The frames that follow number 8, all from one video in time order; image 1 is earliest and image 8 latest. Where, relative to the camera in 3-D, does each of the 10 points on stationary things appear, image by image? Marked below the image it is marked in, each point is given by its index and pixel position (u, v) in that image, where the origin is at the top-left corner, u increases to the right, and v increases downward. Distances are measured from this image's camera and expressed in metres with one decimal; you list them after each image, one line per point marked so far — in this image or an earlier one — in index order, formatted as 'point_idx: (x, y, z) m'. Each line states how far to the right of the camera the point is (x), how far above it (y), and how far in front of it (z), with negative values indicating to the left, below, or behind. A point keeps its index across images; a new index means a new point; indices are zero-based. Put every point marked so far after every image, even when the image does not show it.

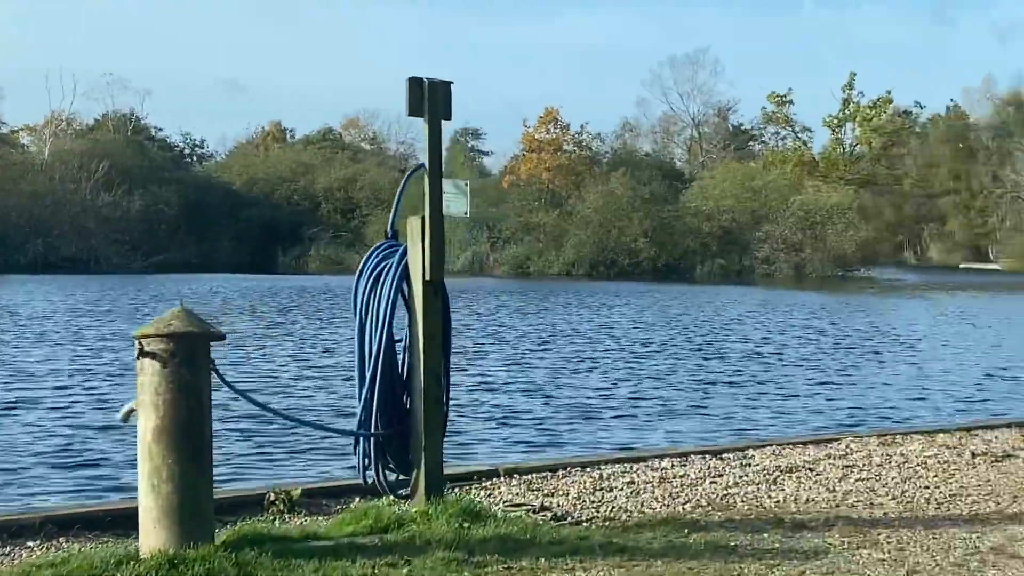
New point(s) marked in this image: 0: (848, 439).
0: (+2.4, -1.1, +10.1) m
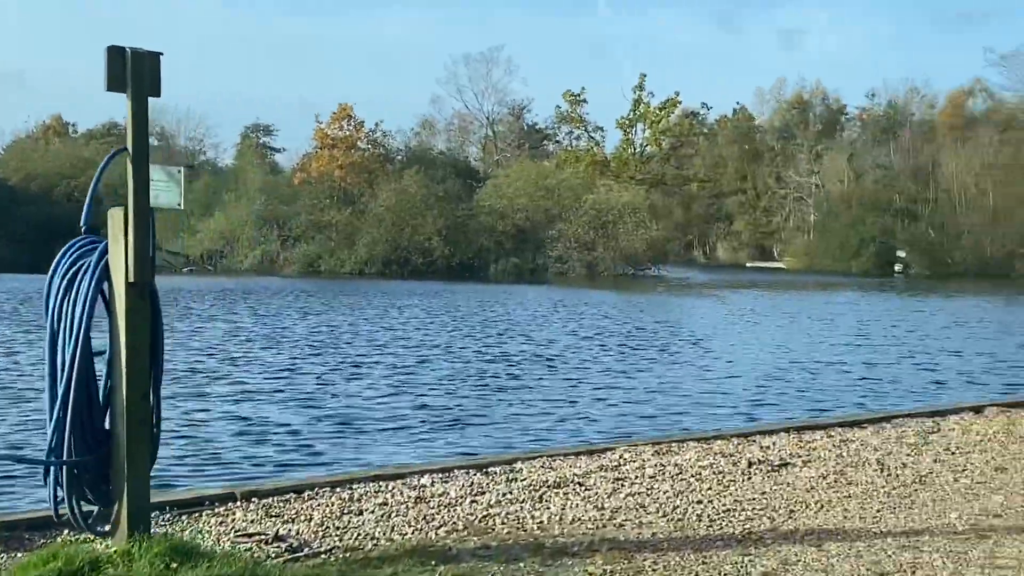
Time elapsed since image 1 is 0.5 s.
0: (+0.7, -1.1, +9.6) m
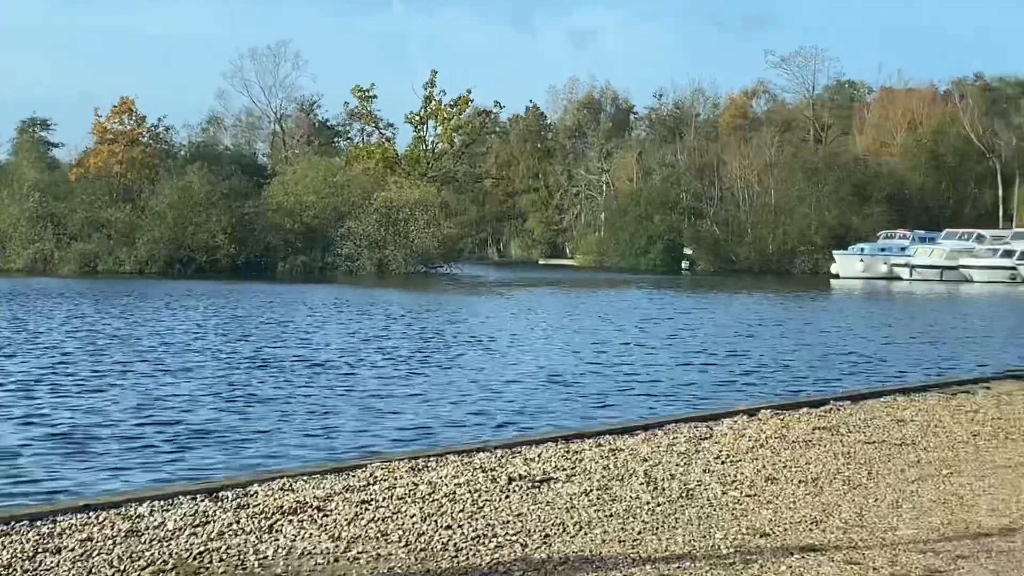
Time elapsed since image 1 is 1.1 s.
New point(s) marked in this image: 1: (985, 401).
0: (-0.8, -1.1, +8.8) m
1: (+4.4, -1.1, +13.3) m
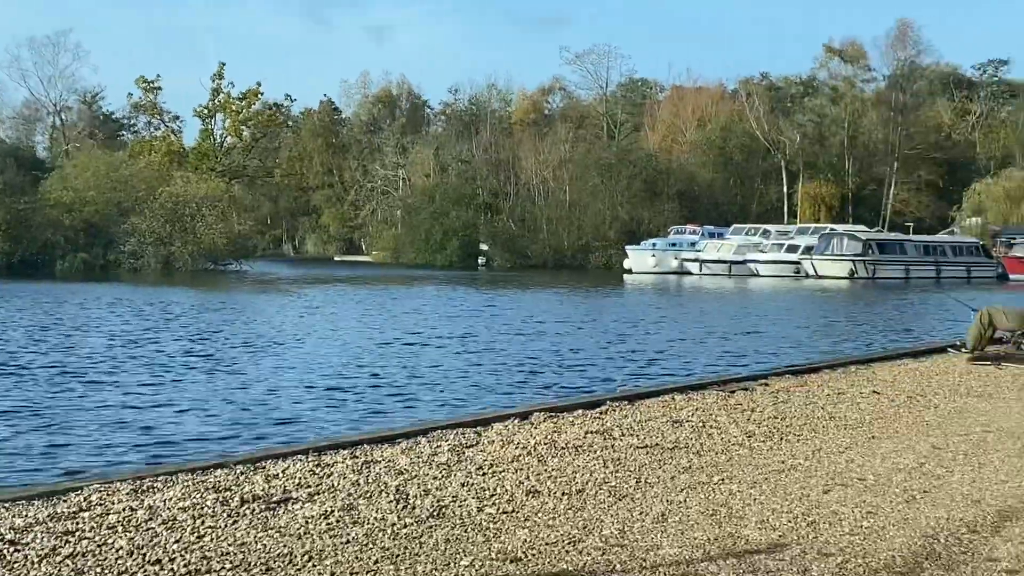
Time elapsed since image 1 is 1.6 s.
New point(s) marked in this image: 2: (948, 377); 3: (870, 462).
0: (-2.3, -1.1, +7.8) m
1: (+2.3, -1.0, +13.0) m
2: (+4.7, -0.9, +15.3) m
3: (+2.3, -1.1, +9.2) m
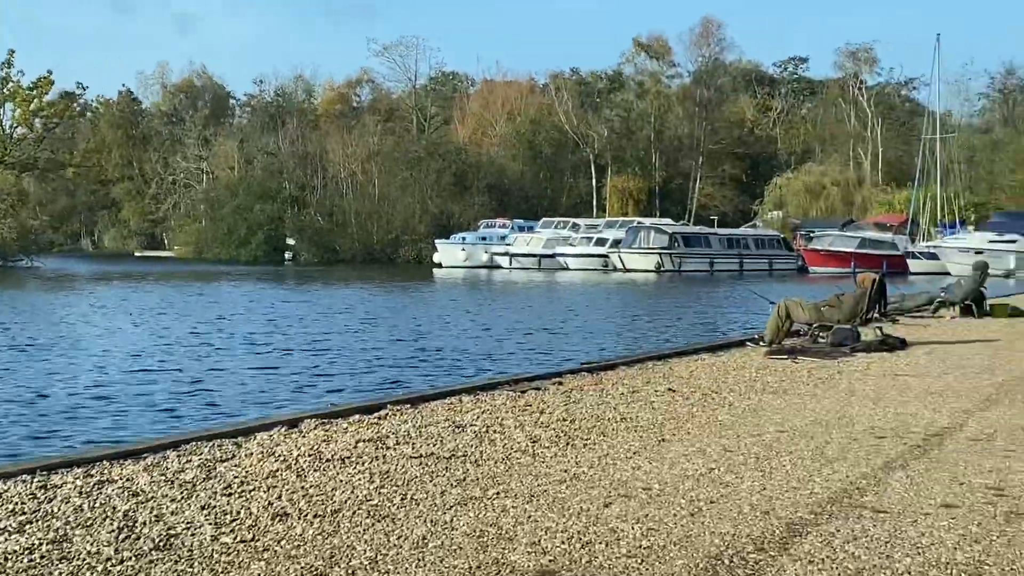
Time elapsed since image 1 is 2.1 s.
0: (-3.5, -1.1, +6.6) m
1: (+0.4, -1.0, +12.4) m
2: (+2.4, -0.9, +14.9) m
3: (+0.9, -1.1, +8.6) m
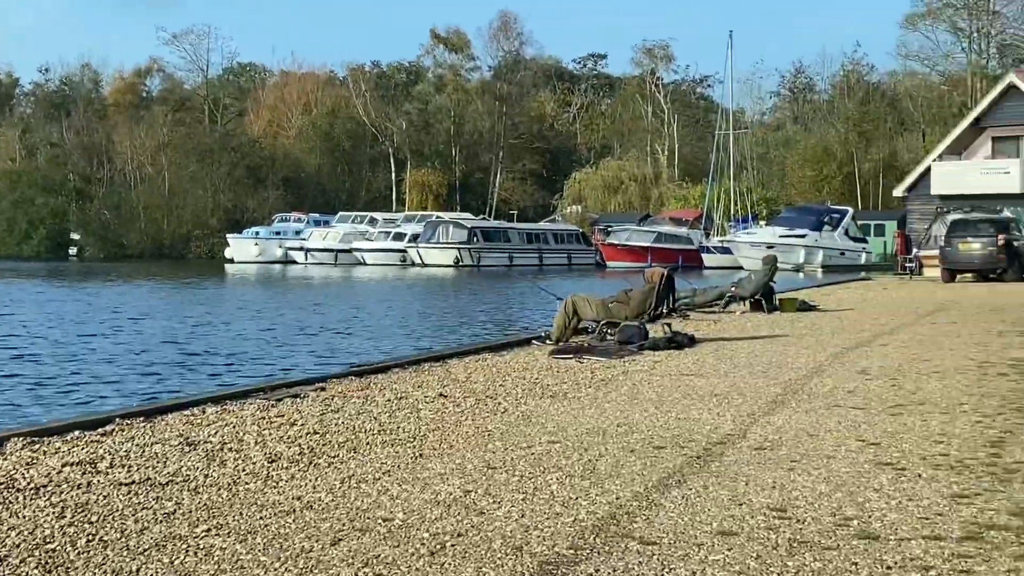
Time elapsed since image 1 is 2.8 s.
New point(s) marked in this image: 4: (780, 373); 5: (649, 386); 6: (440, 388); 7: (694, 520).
0: (-4.6, -1.1, +4.9) m
1: (-1.6, -0.9, +11.2) m
2: (+0.1, -0.8, +14.0) m
3: (-0.6, -1.1, +7.5) m
4: (+2.6, -0.8, +13.9) m
5: (+1.3, -0.9, +12.9) m
6: (-0.6, -0.9, +12.7) m
7: (+0.8, -1.1, +6.6) m
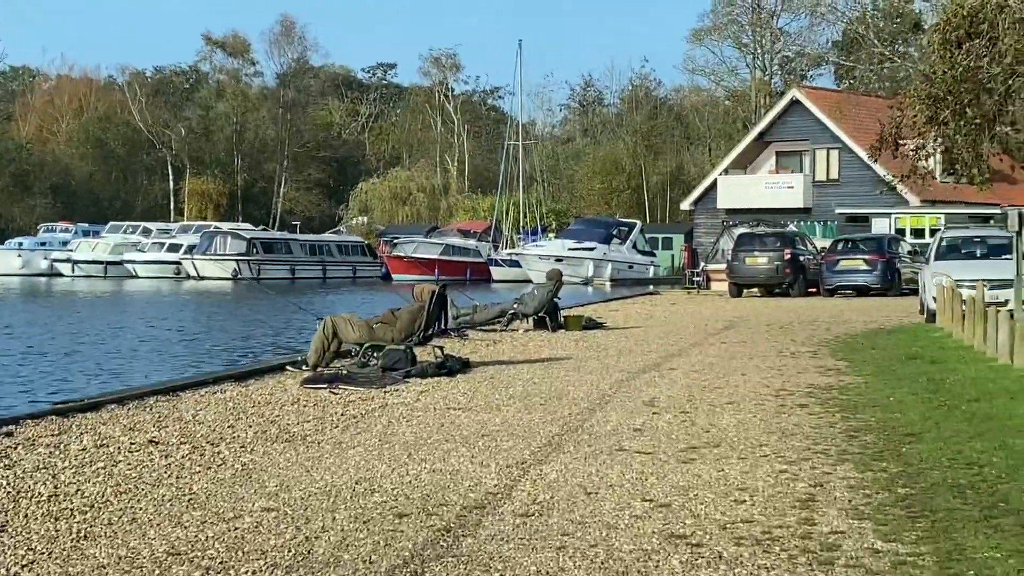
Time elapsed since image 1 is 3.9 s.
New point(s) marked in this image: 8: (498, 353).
0: (-5.5, -1.2, +2.3) m
1: (-3.3, -1.1, +9.0) m
2: (-2.1, -1.0, +12.0) m
3: (-1.8, -1.2, +5.5) m
4: (+0.4, -1.0, +12.2) m
5: (-0.8, -1.1, +11.1) m
6: (-2.6, -1.1, +10.6) m
7: (-0.3, -1.2, +4.8) m
8: (-0.2, -0.8, +18.6) m
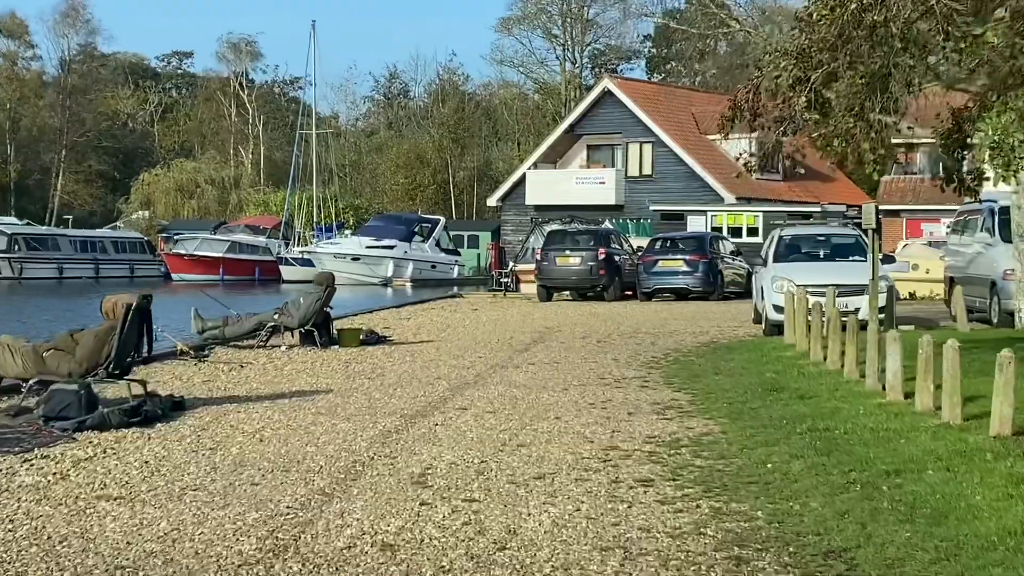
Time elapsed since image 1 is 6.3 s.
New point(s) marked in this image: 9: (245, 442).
0: (-5.8, -1.3, -2.6) m
1: (-4.6, -1.2, +4.2) m
2: (-3.7, -1.1, +7.4) m
3: (-2.6, -1.3, +1.0) m
4: (-1.3, -1.1, +7.9) m
5: (-2.3, -1.2, +6.7) m
6: (-4.1, -1.2, +5.9) m
7: (-1.0, -1.3, +0.5) m
8: (-2.7, -0.9, +14.2) m
9: (-1.8, -1.0, +9.9) m
